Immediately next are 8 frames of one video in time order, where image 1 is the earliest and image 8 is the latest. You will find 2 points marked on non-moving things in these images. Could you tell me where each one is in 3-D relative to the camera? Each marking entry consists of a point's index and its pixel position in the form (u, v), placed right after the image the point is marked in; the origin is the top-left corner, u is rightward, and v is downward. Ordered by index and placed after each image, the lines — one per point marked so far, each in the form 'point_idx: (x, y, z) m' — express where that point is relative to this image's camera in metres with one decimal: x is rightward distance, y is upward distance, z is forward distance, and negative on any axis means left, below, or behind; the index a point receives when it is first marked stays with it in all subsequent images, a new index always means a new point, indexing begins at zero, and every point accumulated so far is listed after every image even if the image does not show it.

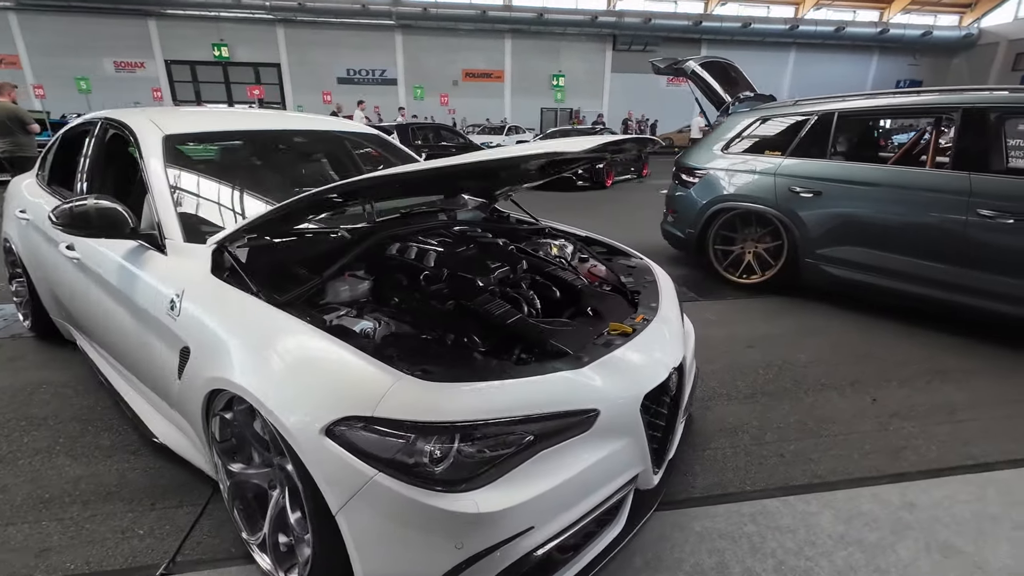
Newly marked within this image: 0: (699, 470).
0: (+0.8, -0.8, +2.0) m
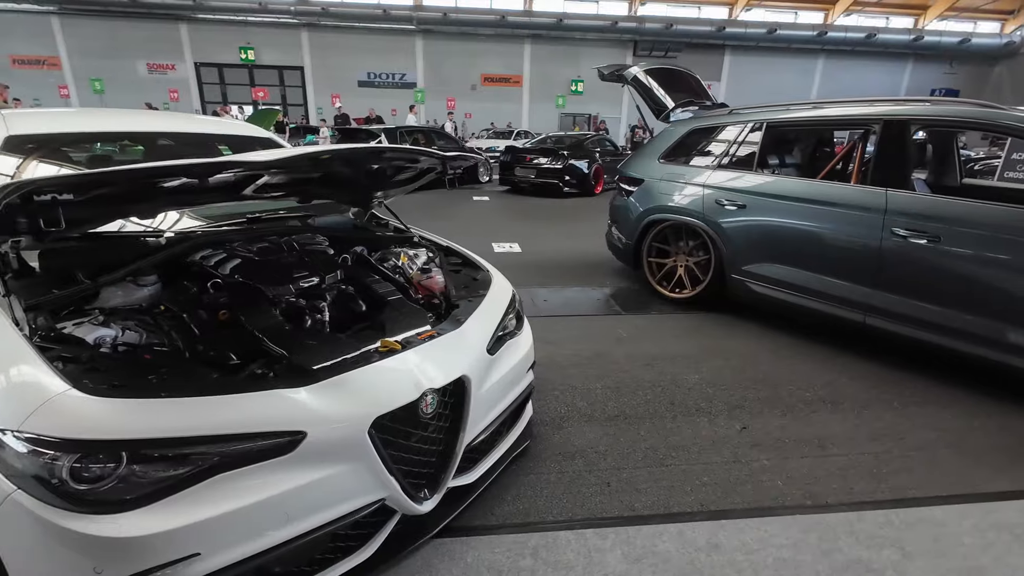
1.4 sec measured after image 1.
0: (0.0, -0.8, +1.9) m
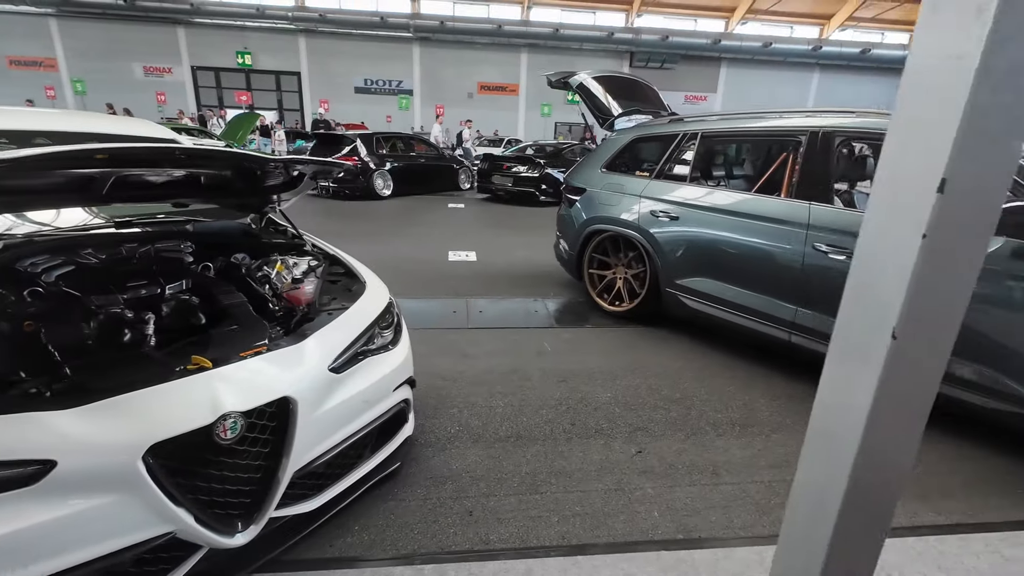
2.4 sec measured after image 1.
0: (-0.6, -0.9, +1.8) m
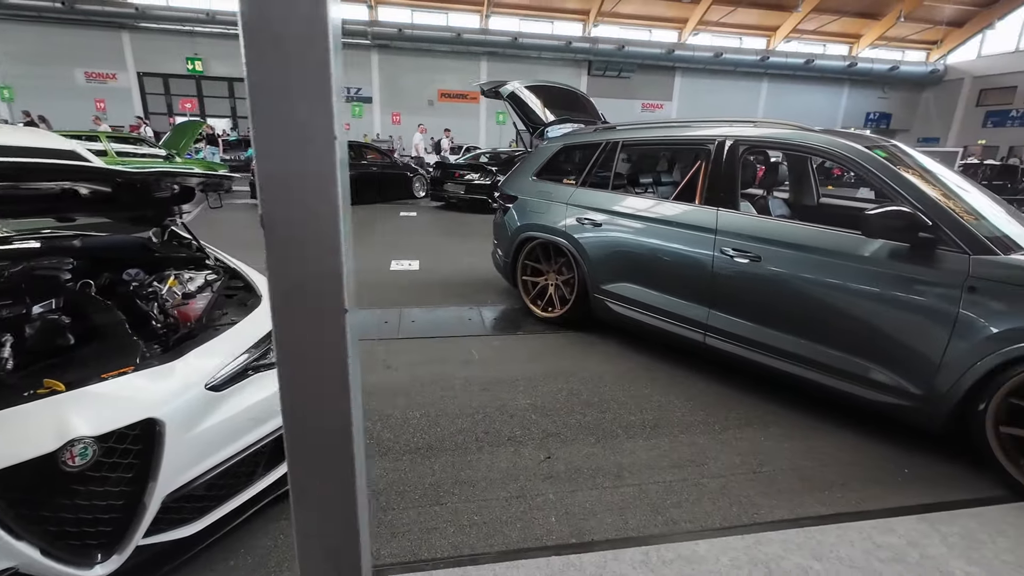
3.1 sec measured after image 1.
0: (-0.9, -0.9, +1.7) m
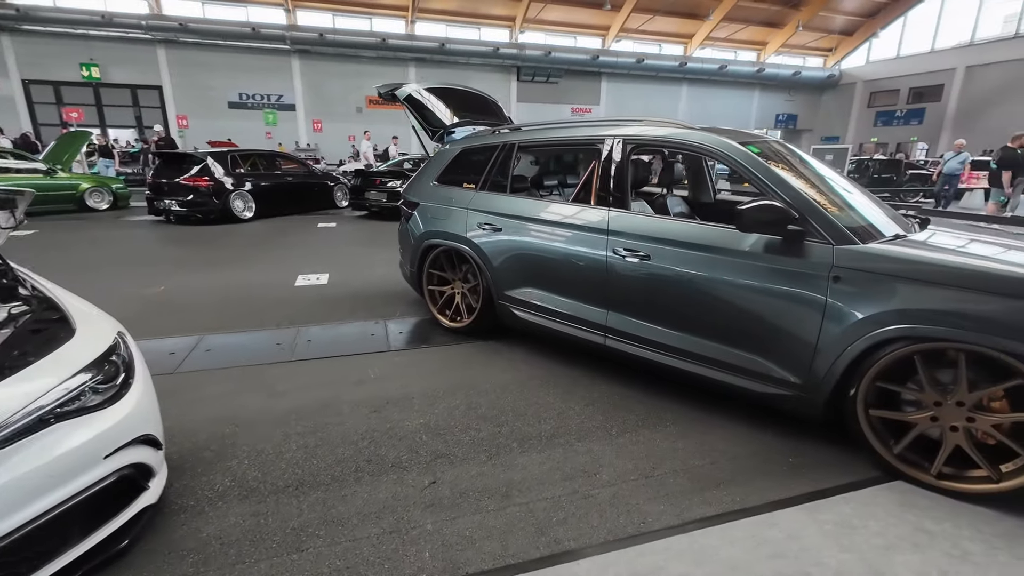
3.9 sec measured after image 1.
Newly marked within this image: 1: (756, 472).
0: (-1.4, -1.0, +1.4) m
1: (+1.1, -0.8, +2.2) m
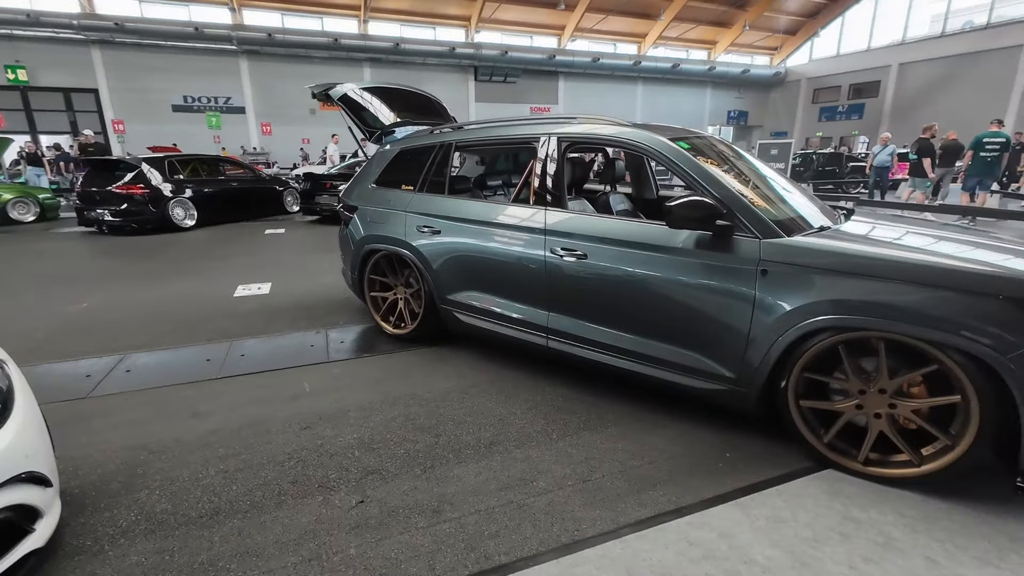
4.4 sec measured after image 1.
0: (-1.6, -1.1, +1.2) m
1: (+0.8, -0.8, +2.2) m
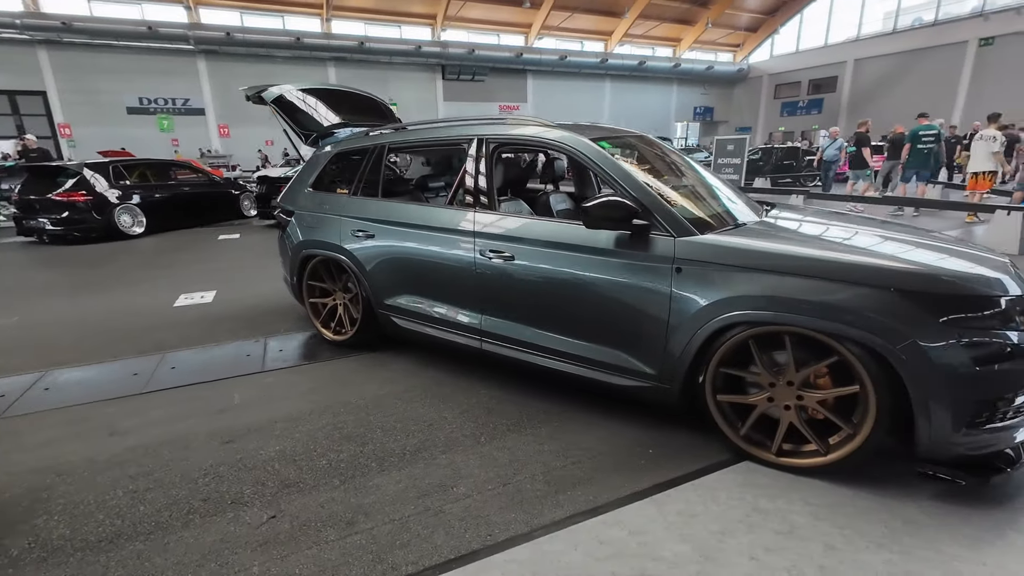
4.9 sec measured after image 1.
0: (-1.9, -1.2, +1.2) m
1: (+0.5, -0.8, +2.2) m
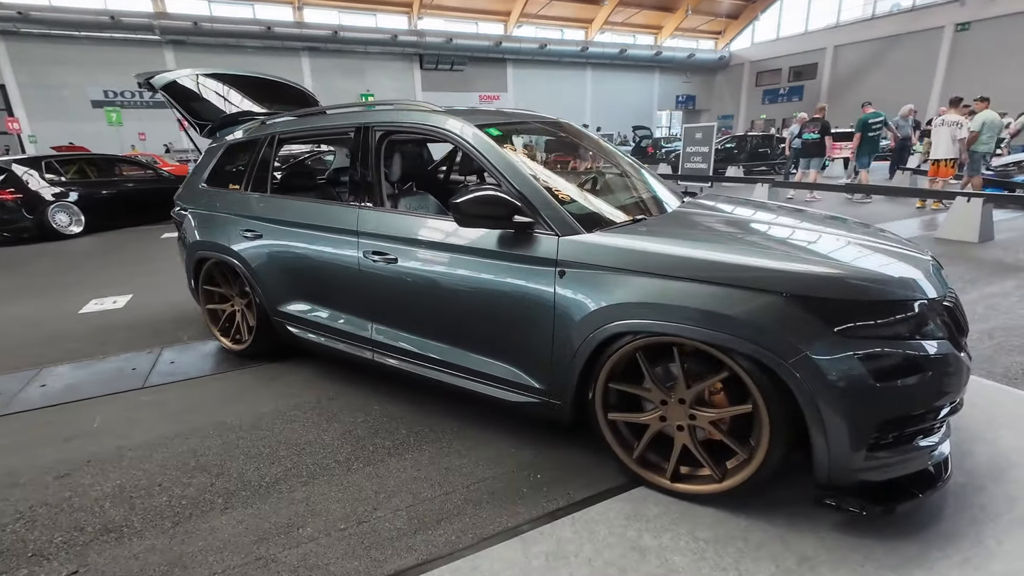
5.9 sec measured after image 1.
0: (-2.4, -1.3, +0.9) m
1: (-0.1, -0.8, +1.9) m
